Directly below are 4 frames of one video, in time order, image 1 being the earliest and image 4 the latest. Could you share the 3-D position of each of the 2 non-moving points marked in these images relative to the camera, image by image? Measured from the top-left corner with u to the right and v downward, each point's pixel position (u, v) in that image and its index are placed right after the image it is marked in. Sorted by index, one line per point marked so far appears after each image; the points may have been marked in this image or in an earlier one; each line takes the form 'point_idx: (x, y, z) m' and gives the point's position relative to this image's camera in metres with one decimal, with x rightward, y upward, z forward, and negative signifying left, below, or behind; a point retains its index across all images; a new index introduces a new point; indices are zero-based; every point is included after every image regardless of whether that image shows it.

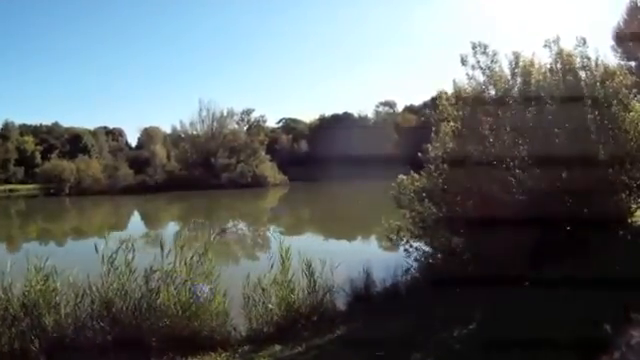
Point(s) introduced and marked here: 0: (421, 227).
0: (+1.6, -0.8, +9.7) m
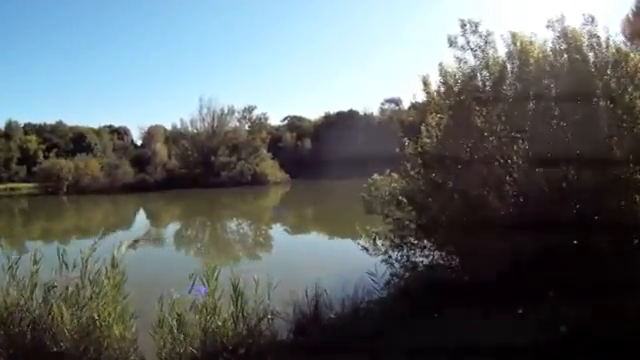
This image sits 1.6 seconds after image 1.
0: (+1.1, -0.8, +8.4) m
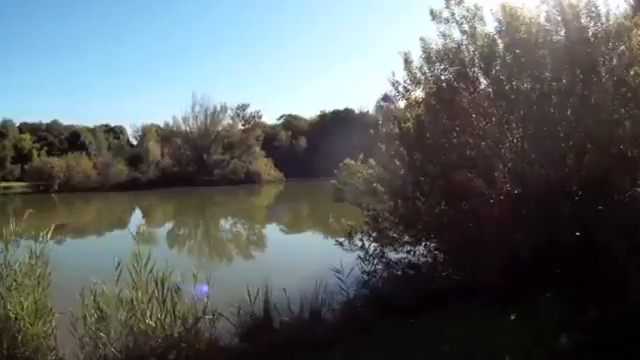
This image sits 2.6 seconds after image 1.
0: (+0.8, -0.6, +7.6) m
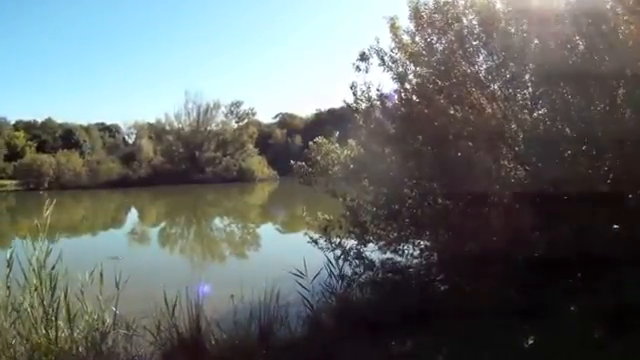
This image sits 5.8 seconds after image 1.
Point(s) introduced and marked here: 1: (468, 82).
0: (+0.5, -0.5, +6.5) m
1: (+1.4, +1.0, +5.7) m
